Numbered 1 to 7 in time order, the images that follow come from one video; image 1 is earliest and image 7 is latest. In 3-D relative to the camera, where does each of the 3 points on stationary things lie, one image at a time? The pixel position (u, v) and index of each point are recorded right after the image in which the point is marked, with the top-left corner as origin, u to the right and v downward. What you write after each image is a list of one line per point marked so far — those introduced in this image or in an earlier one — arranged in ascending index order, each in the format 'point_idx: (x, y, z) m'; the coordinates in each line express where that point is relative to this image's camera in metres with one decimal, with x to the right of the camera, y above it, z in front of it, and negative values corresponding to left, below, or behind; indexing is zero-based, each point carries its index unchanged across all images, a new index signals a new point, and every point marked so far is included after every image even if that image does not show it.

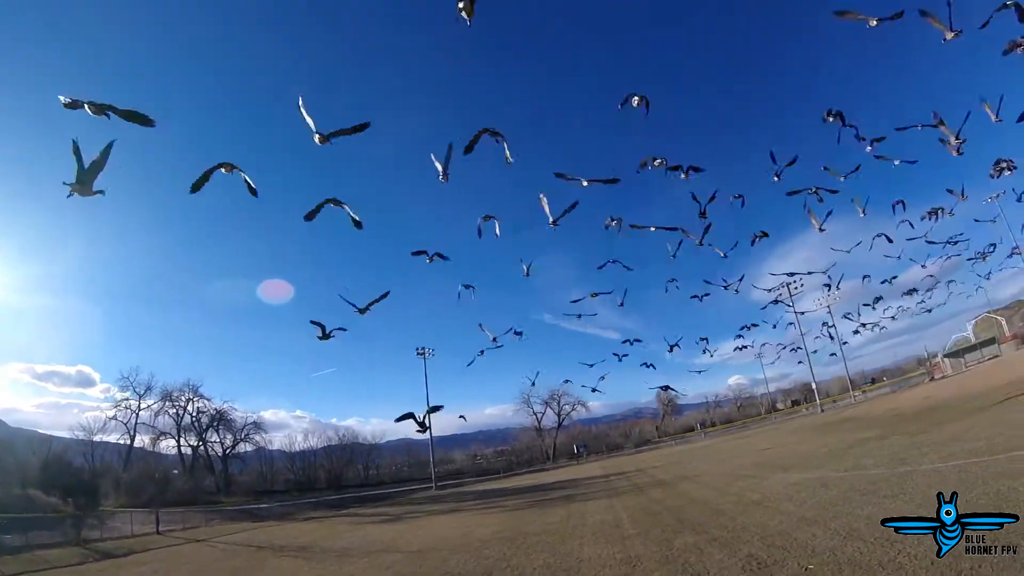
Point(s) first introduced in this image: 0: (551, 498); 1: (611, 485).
0: (+1.3, -7.4, +18.6) m
1: (+3.4, -7.0, +18.5) m
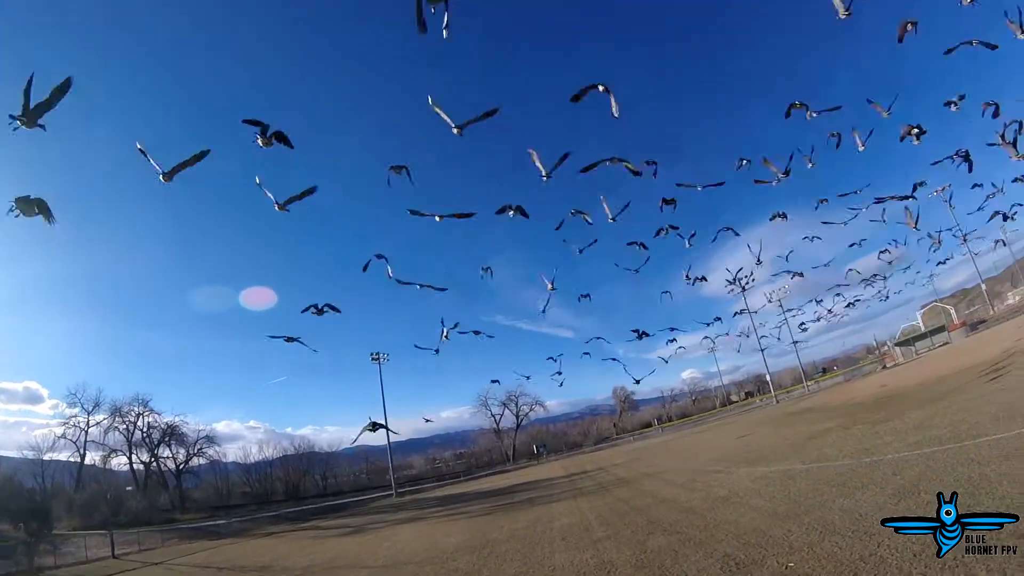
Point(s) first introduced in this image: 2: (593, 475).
0: (+0.1, -7.4, +18.2) m
1: (+2.2, -6.9, +18.3) m
2: (+3.0, -7.2, +19.9) m
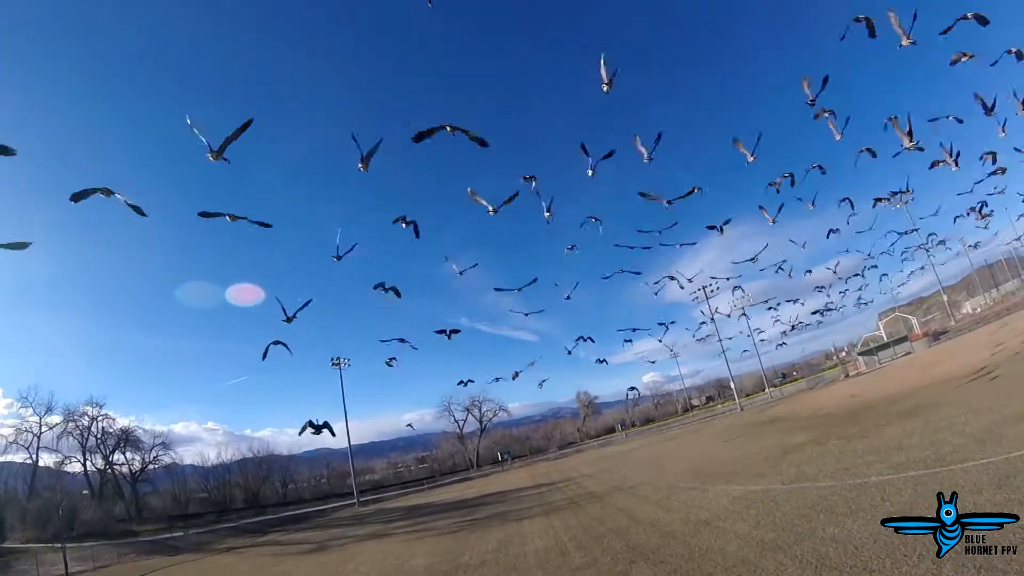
0: (-1.0, -7.6, +17.7) m
1: (+1.1, -7.2, +17.9) m
2: (+1.9, -7.4, +19.6) m
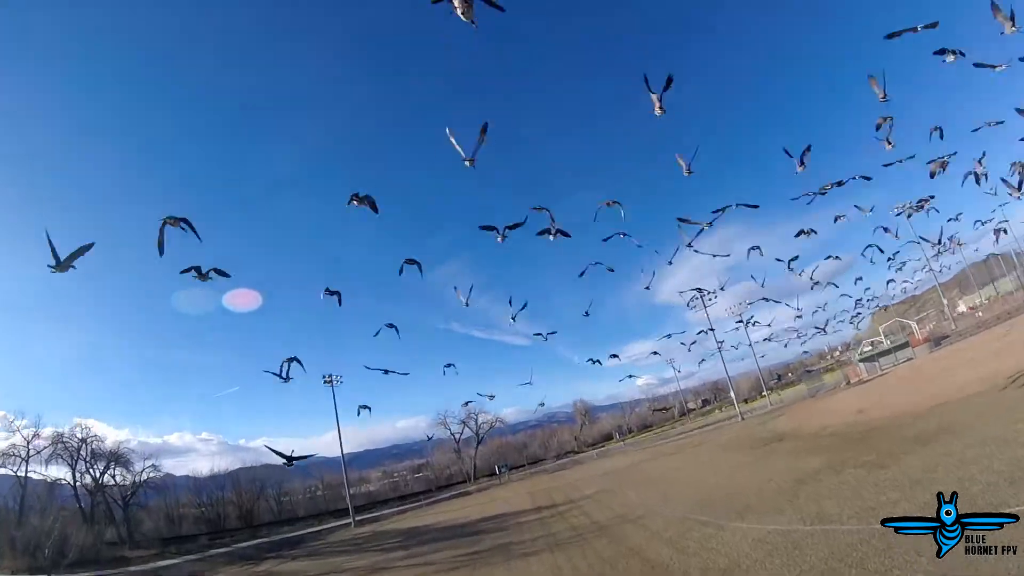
0: (-0.9, -8.3, +17.2) m
1: (+1.2, -7.8, +17.4) m
2: (+1.9, -8.0, +19.1) m
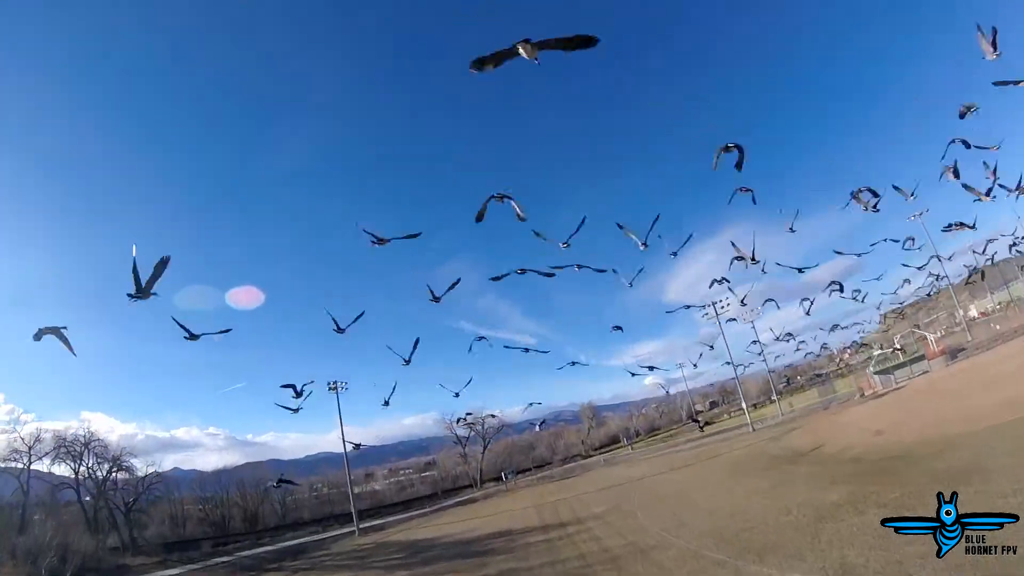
0: (-0.7, -8.7, +16.8) m
1: (+1.4, -8.2, +17.0) m
2: (+2.1, -8.5, +18.7) m
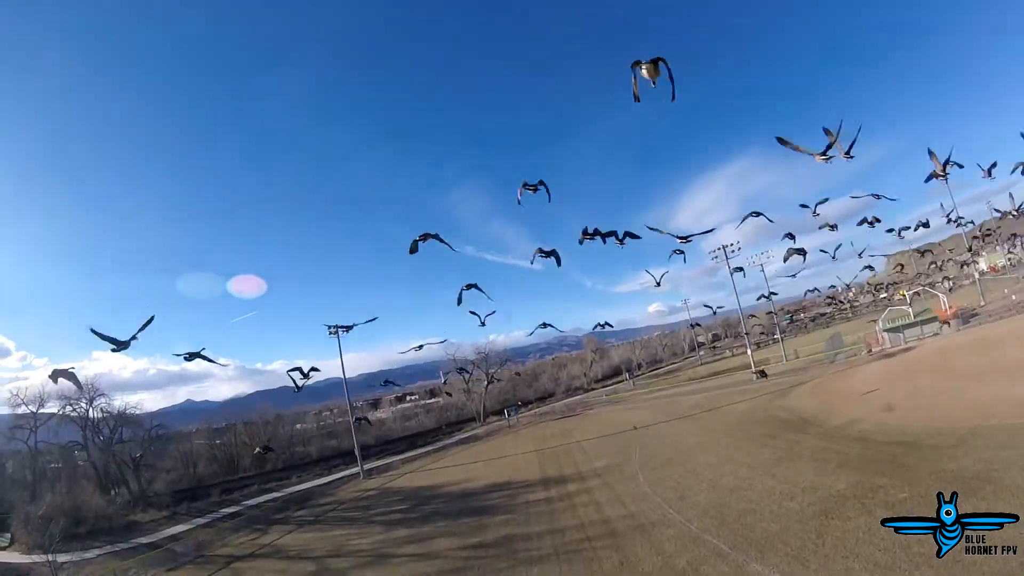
0: (-0.8, -7.8, +16.9) m
1: (+1.3, -7.2, +17.0) m
2: (+2.1, -7.2, +18.7) m
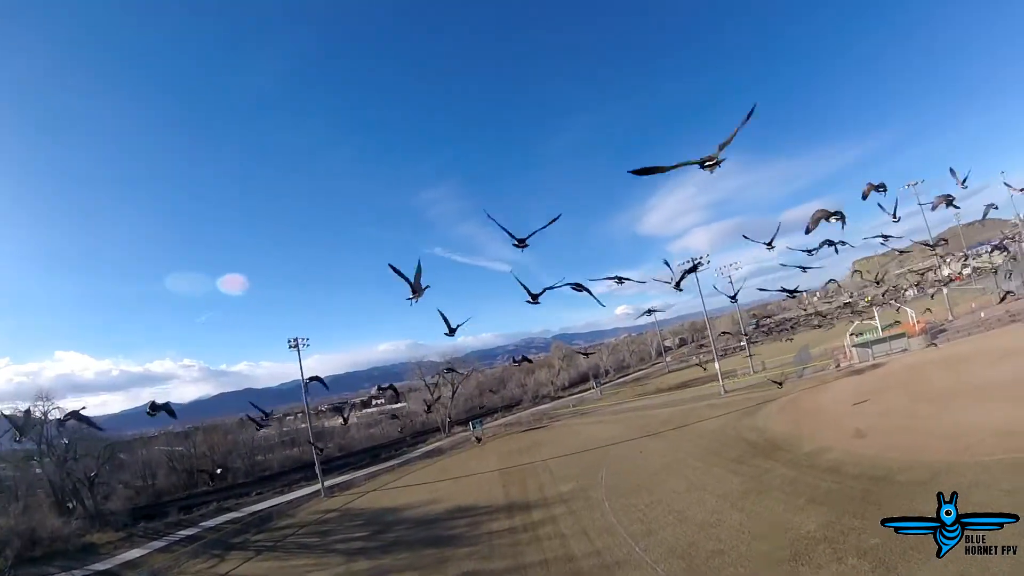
0: (-1.7, -8.4, +16.2) m
1: (+0.4, -7.9, +16.4) m
2: (+1.0, -7.9, +18.1) m
